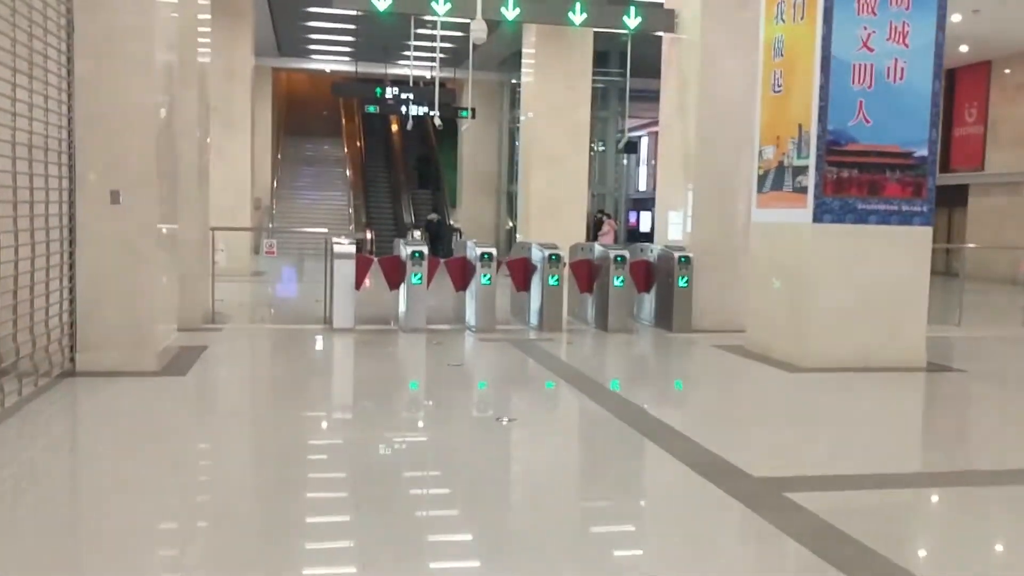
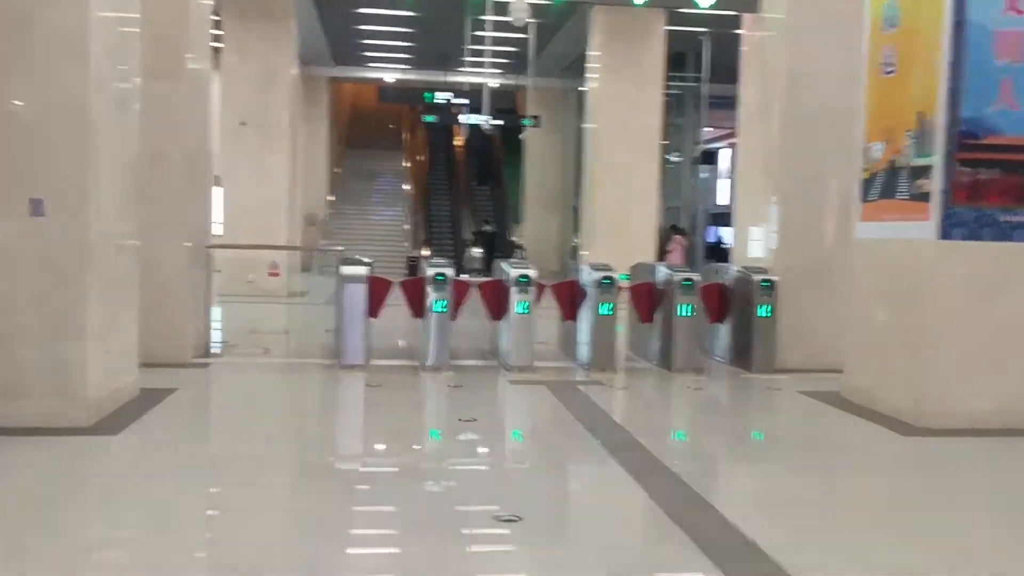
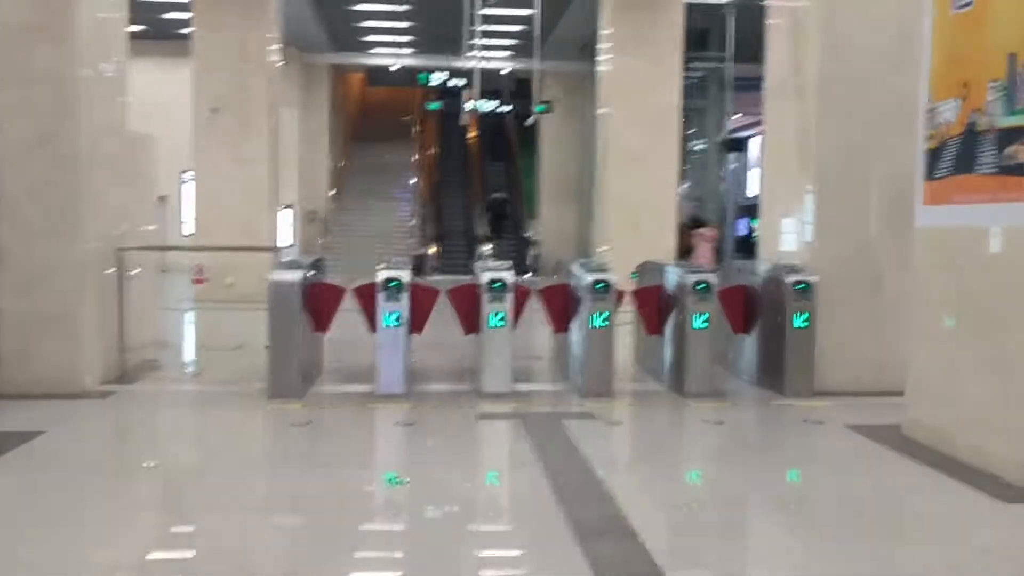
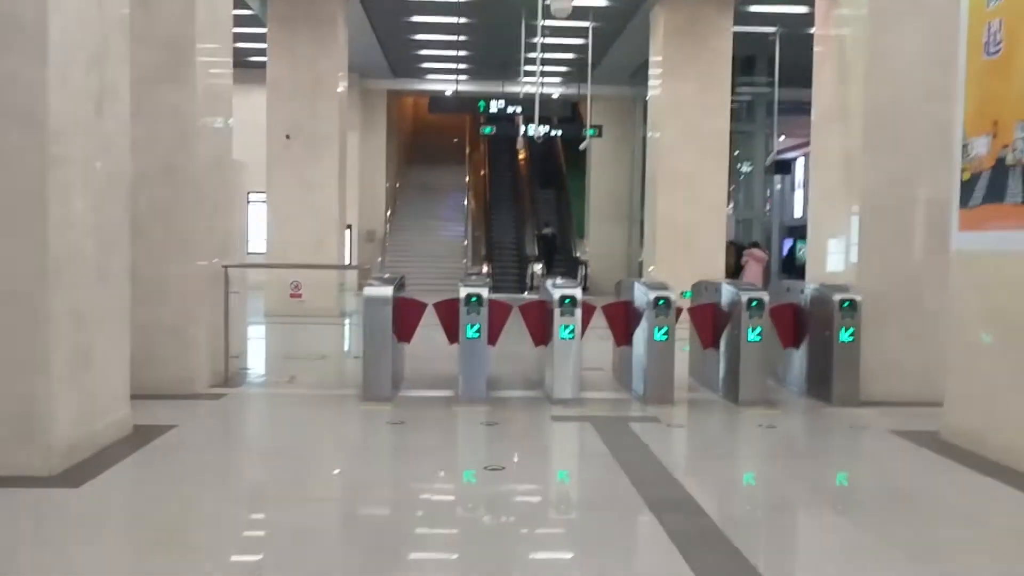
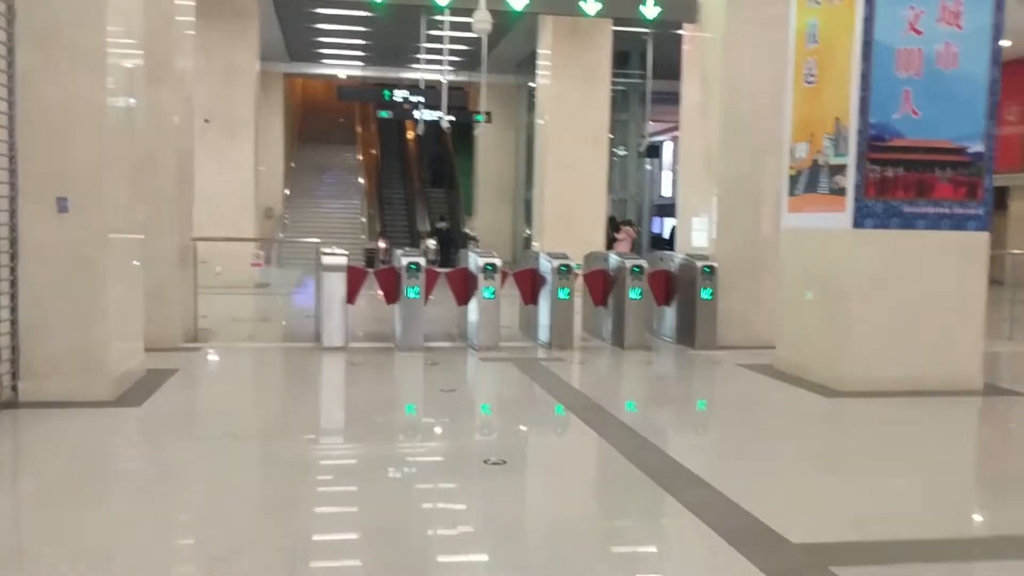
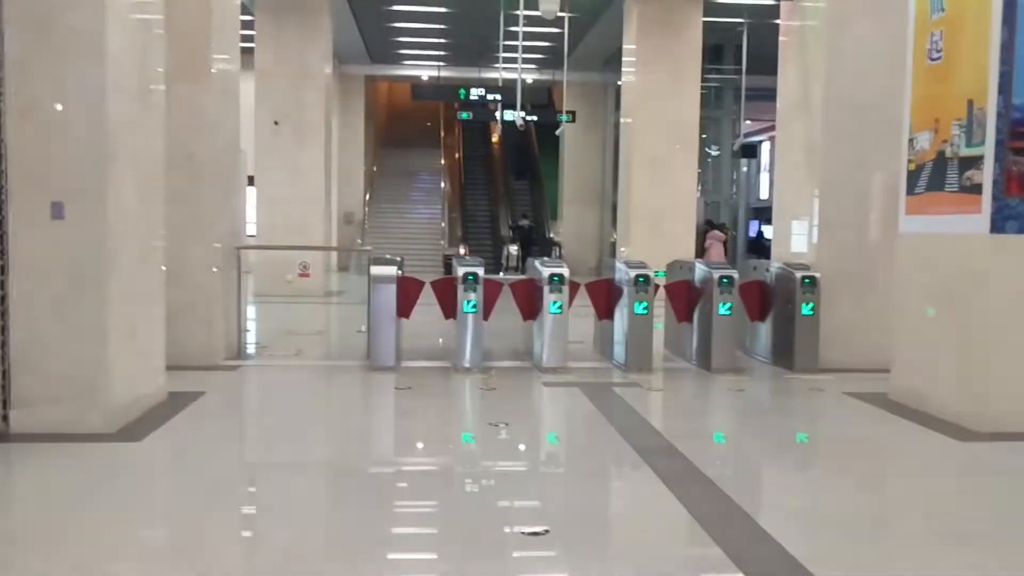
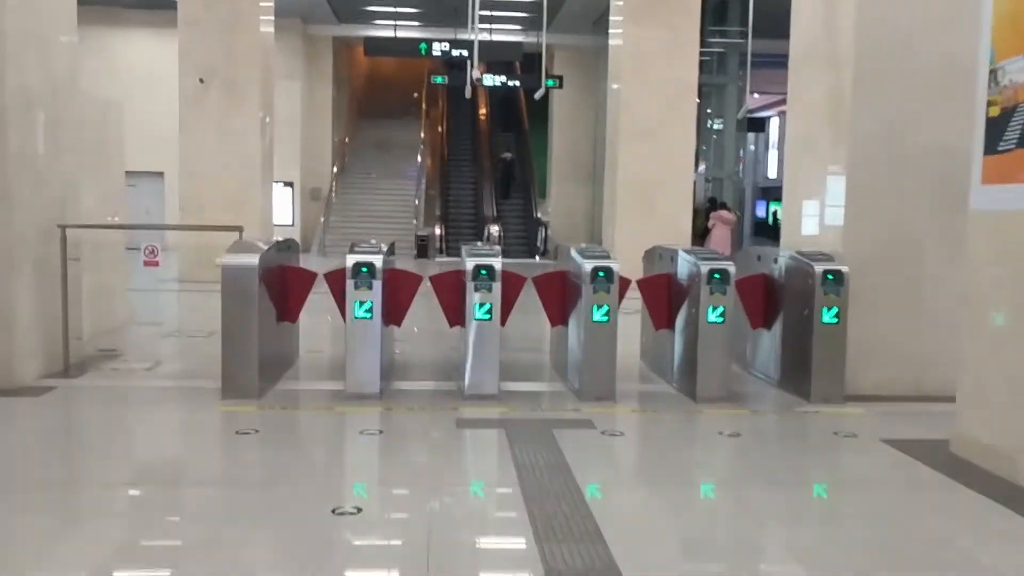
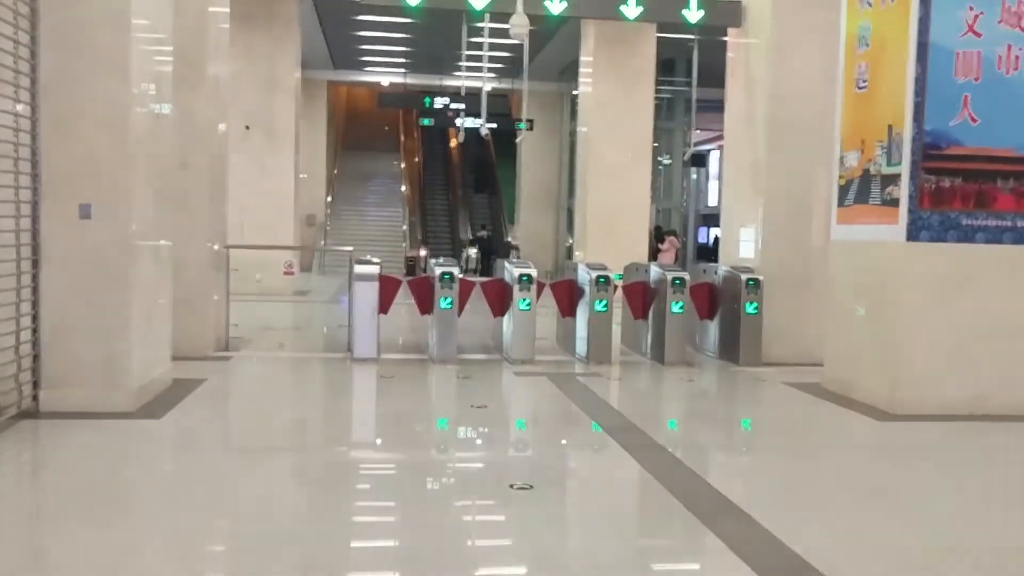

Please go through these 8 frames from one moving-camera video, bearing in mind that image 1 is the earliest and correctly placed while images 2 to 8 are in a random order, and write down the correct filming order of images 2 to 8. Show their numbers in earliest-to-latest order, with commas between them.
5, 8, 2, 6, 4, 3, 7
